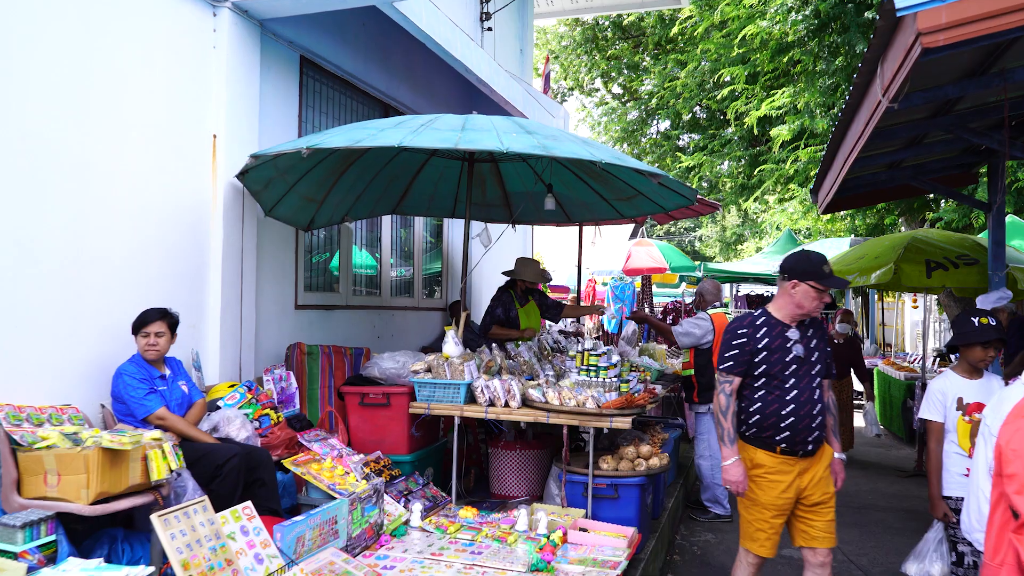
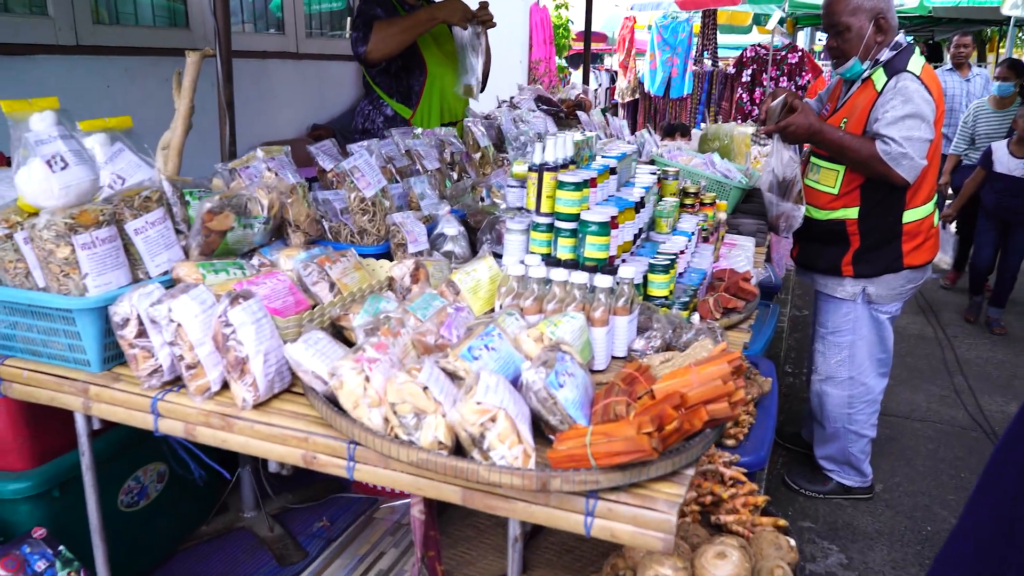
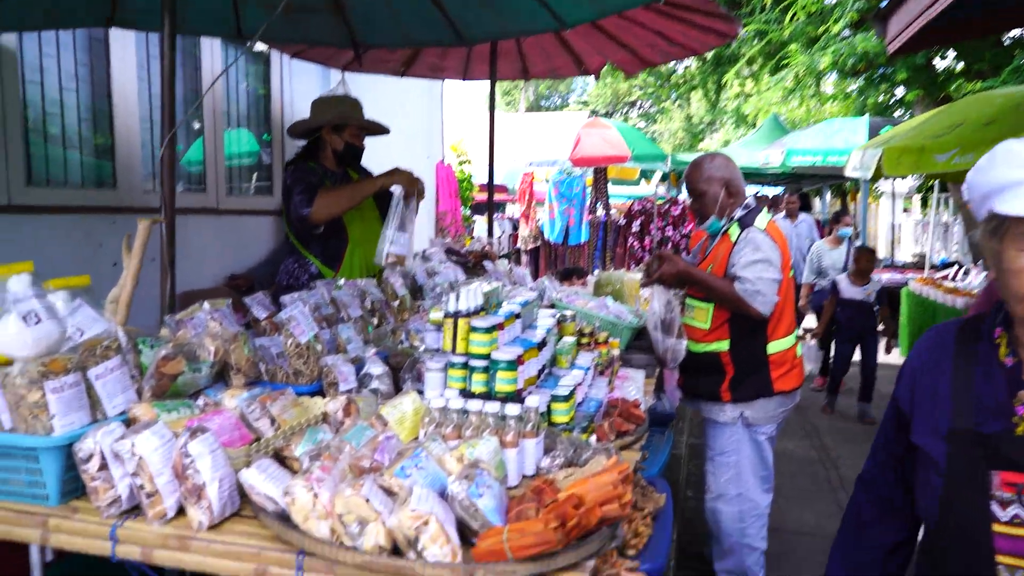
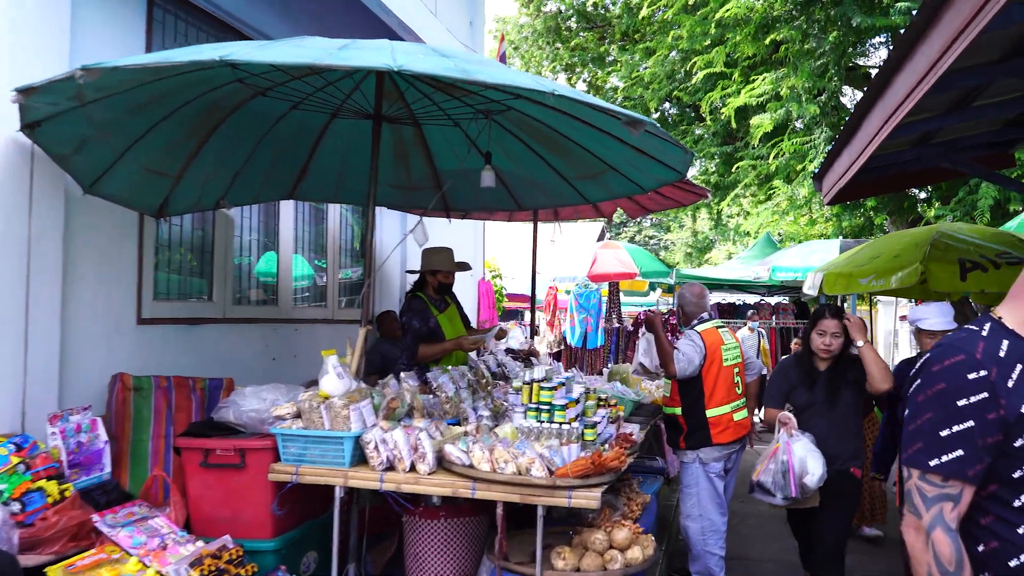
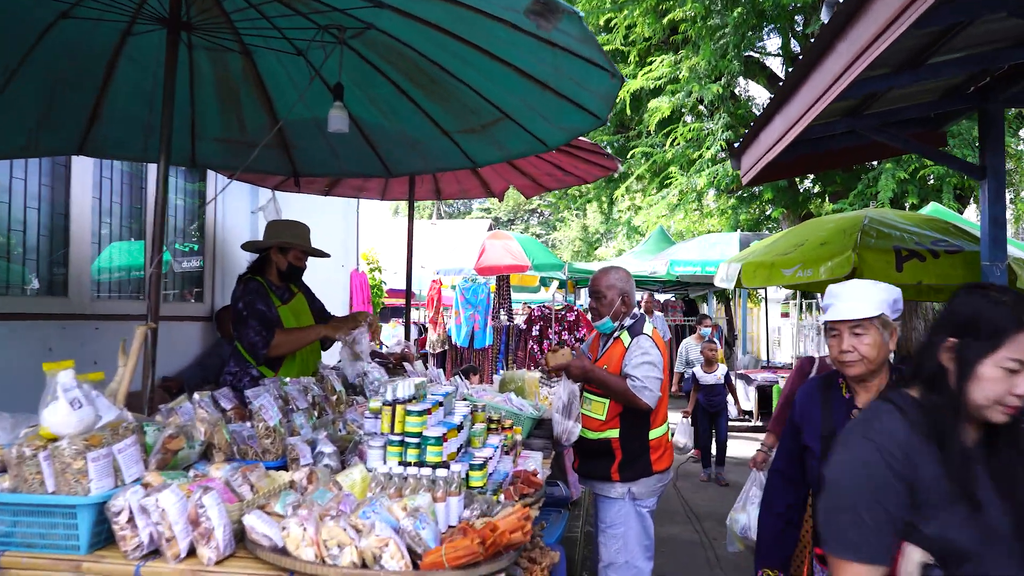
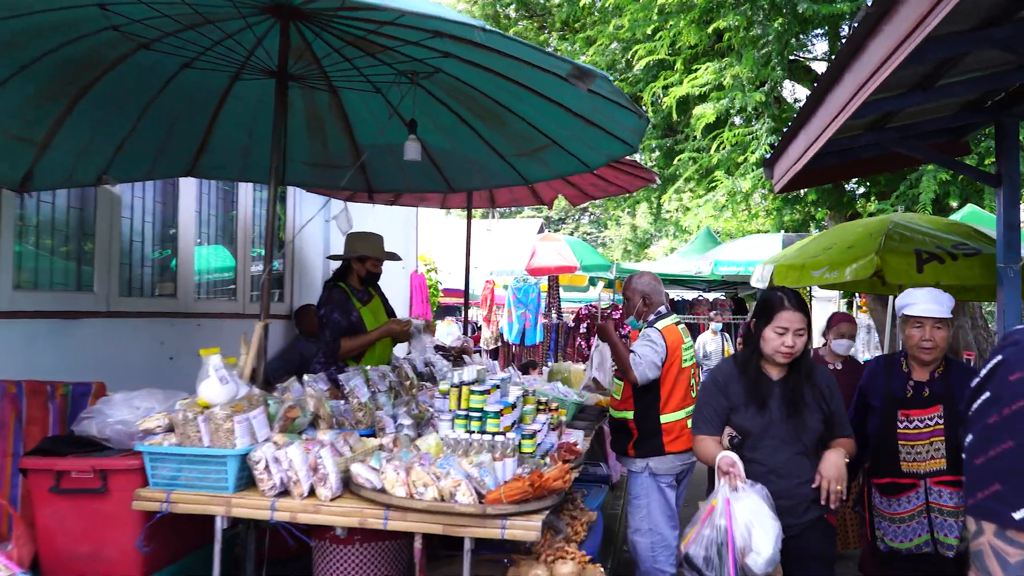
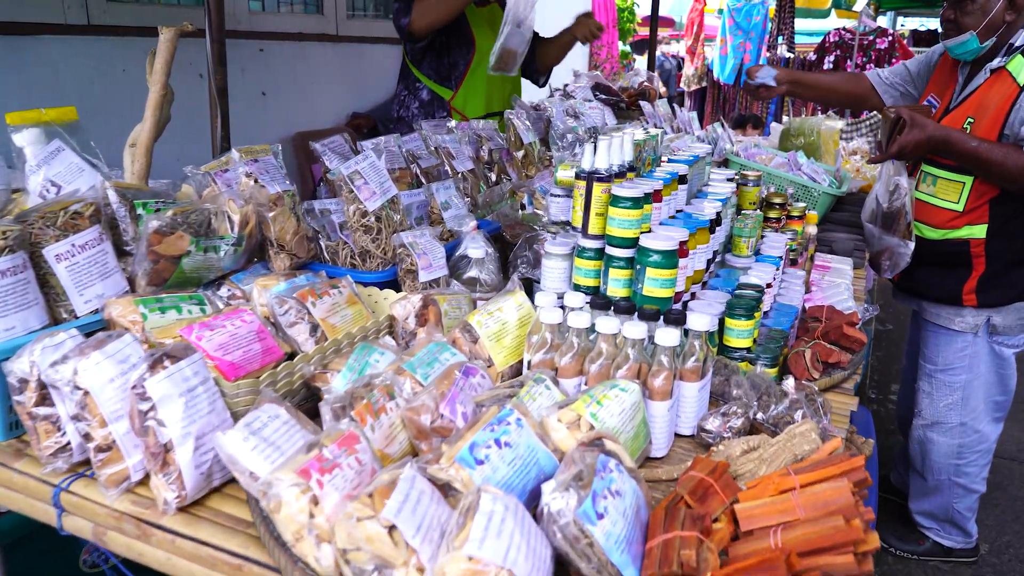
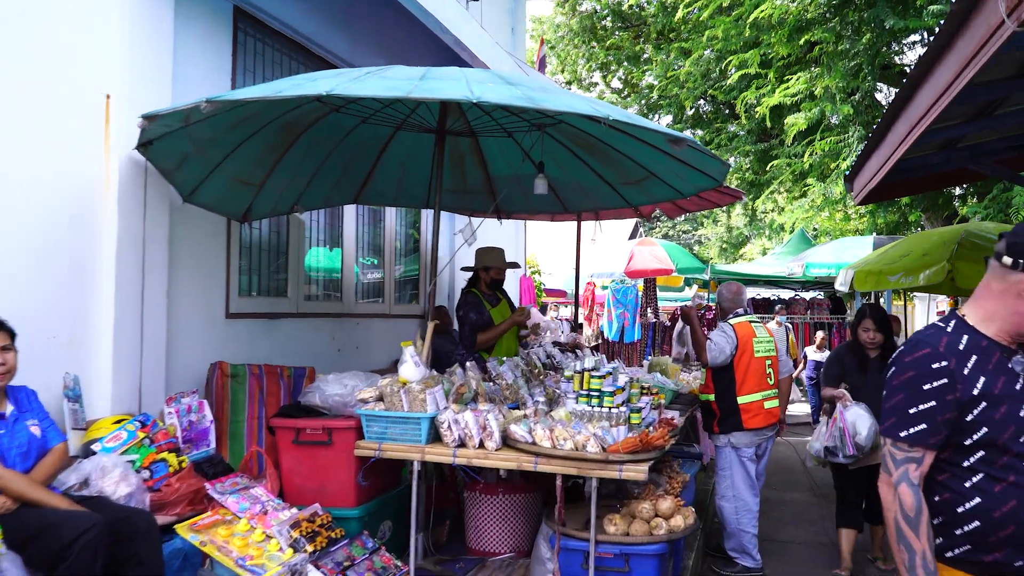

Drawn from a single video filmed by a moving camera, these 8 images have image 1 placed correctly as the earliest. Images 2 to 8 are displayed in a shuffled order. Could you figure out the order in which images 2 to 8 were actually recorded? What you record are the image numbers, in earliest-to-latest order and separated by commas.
8, 4, 6, 5, 3, 2, 7
